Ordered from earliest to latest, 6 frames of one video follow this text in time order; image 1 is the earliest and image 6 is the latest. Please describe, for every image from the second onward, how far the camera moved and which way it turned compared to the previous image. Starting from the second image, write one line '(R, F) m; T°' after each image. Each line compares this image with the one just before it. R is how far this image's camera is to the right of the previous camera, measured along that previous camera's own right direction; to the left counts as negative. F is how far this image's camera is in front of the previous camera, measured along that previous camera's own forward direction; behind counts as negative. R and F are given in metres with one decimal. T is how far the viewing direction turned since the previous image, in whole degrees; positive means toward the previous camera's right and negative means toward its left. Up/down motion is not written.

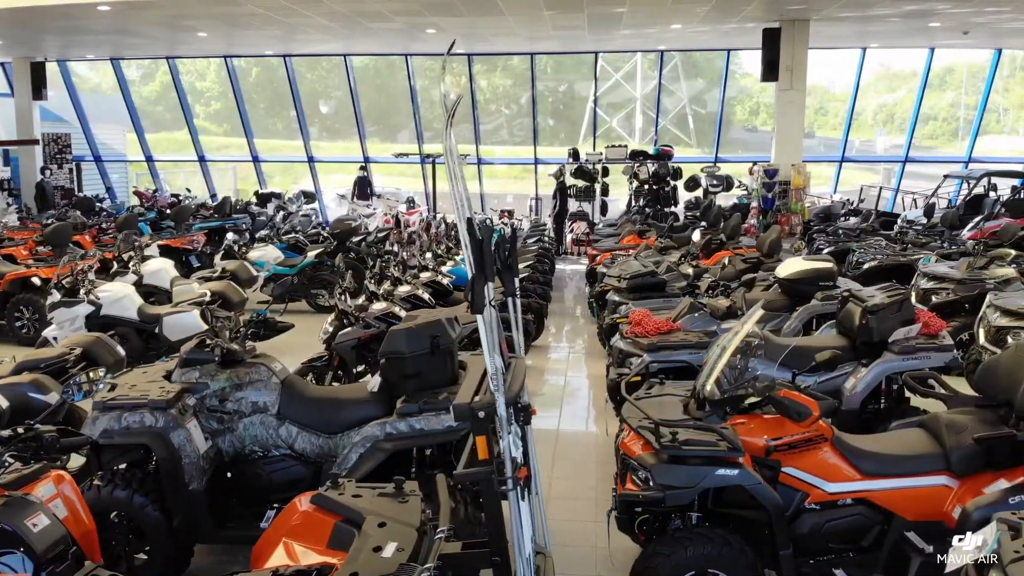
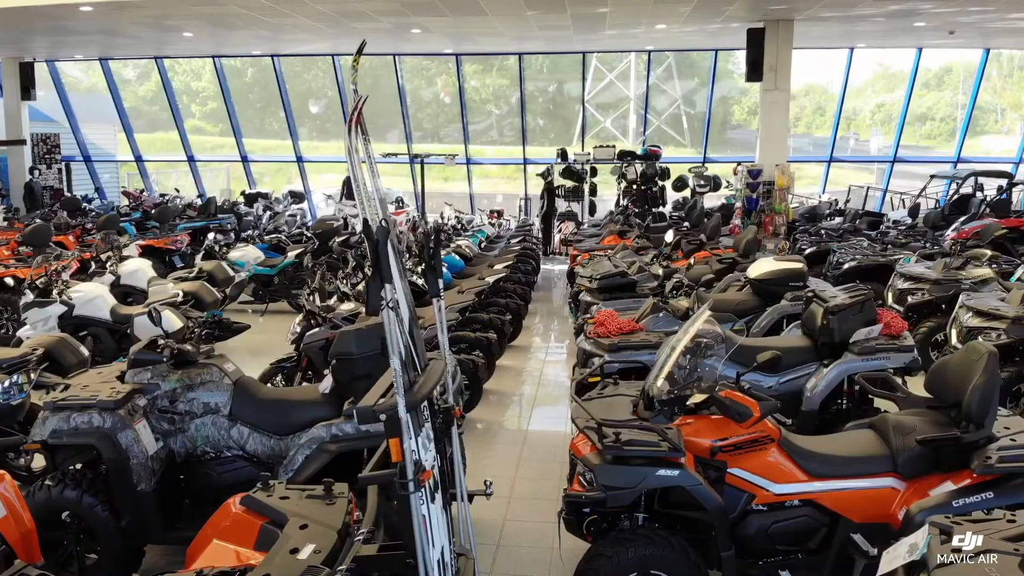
(+0.5, 0.0) m; 0°
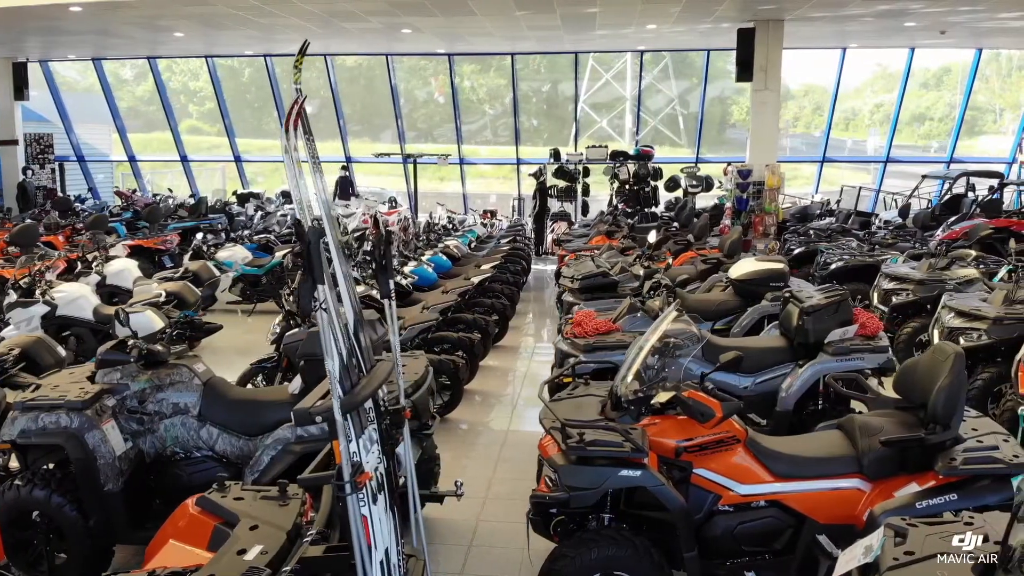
(+0.3, 0.0) m; 0°
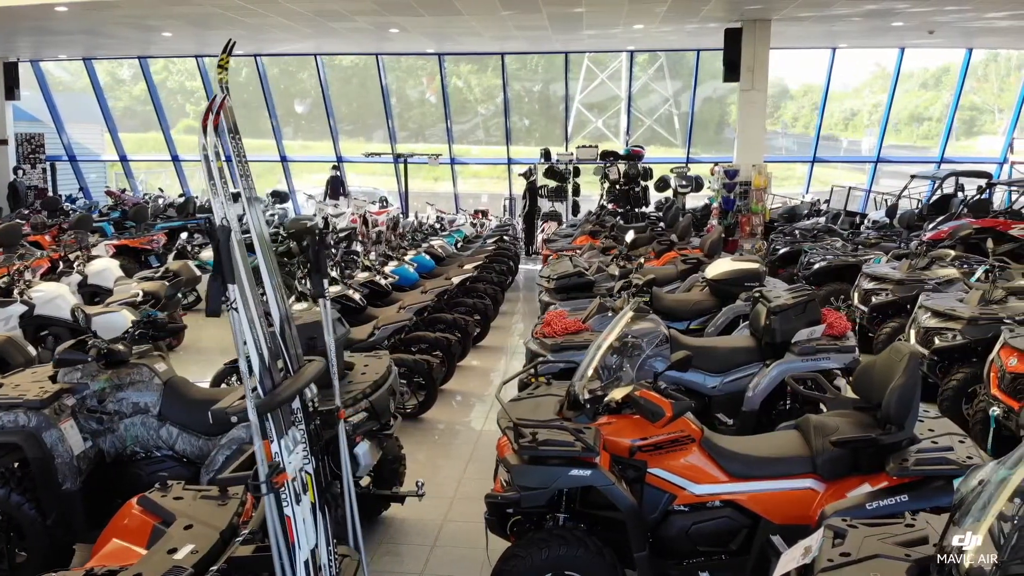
(+0.4, 0.0) m; 0°
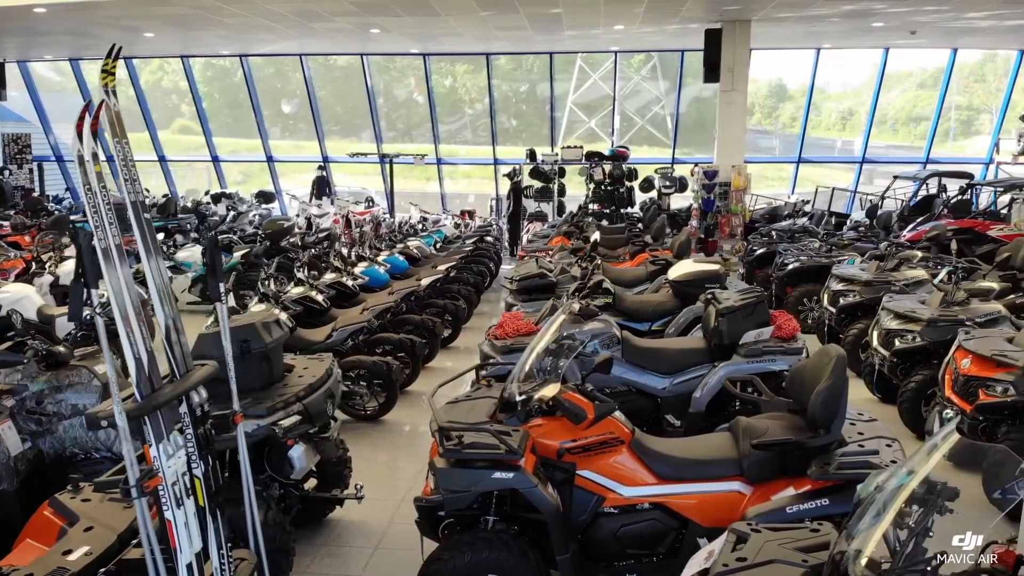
(+0.6, 0.0) m; 0°
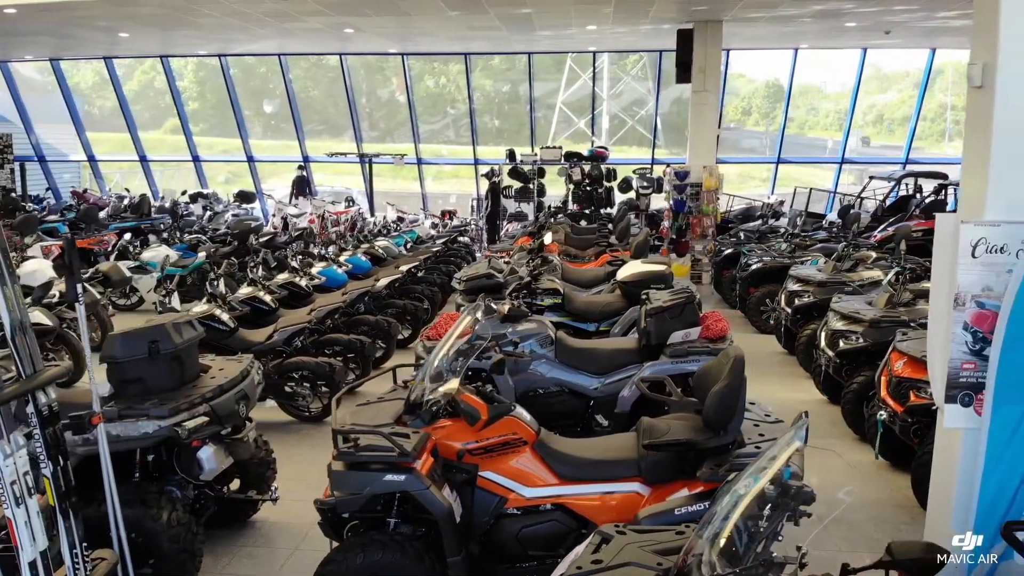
(+0.9, 0.0) m; 0°
